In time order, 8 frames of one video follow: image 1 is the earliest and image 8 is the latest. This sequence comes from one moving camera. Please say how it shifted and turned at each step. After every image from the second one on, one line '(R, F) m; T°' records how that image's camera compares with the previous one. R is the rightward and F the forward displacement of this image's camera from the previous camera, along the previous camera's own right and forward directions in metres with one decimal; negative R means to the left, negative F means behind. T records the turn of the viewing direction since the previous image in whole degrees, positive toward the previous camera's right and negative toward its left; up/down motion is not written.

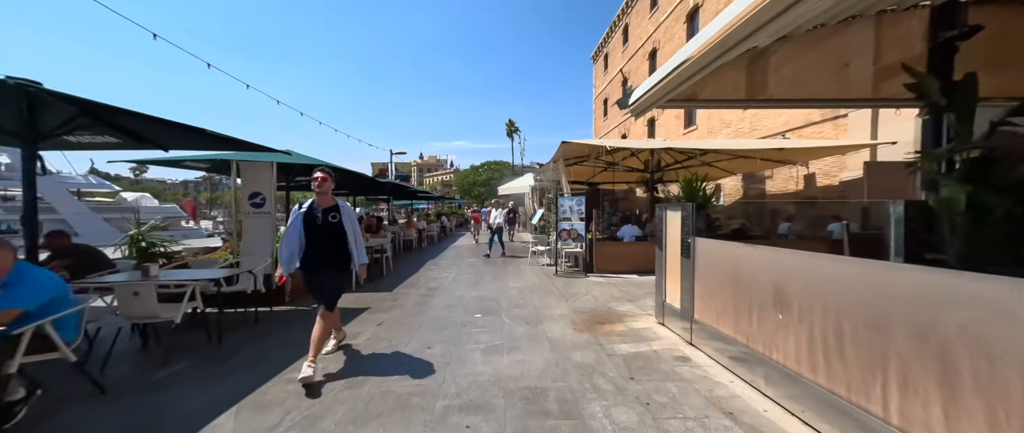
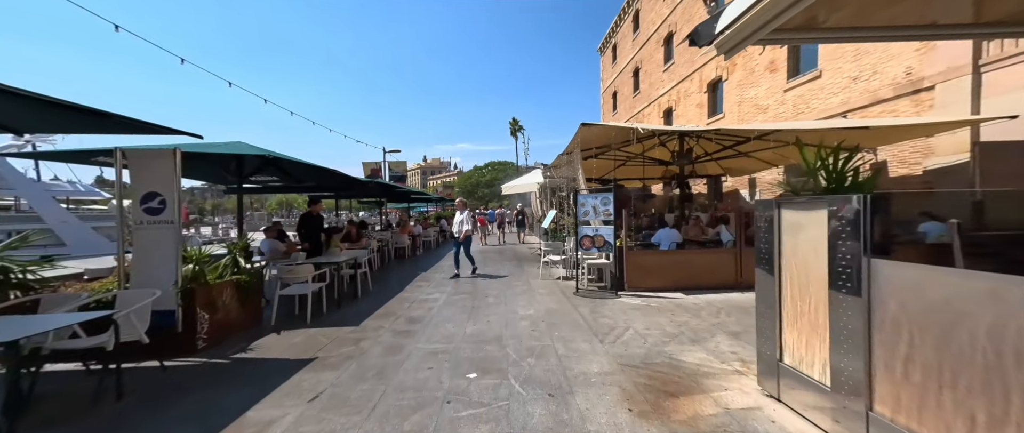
(-0.1, +1.9) m; -1°
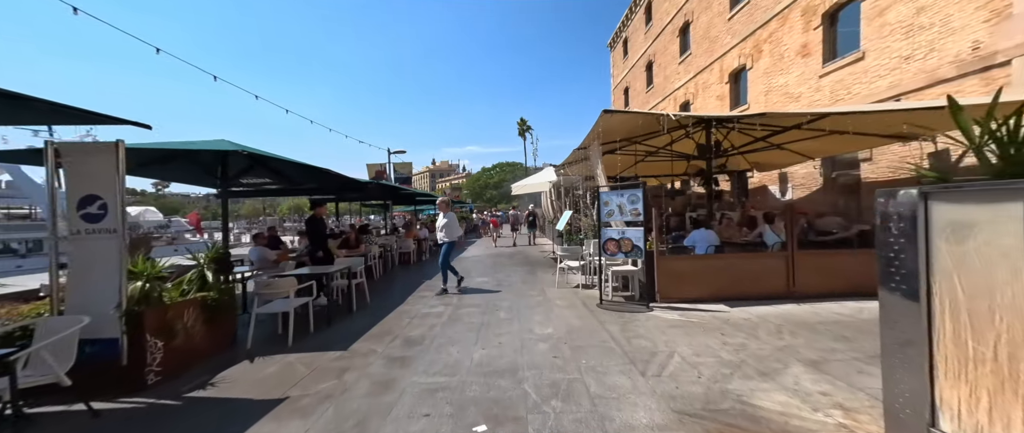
(-0.1, +0.9) m; -1°
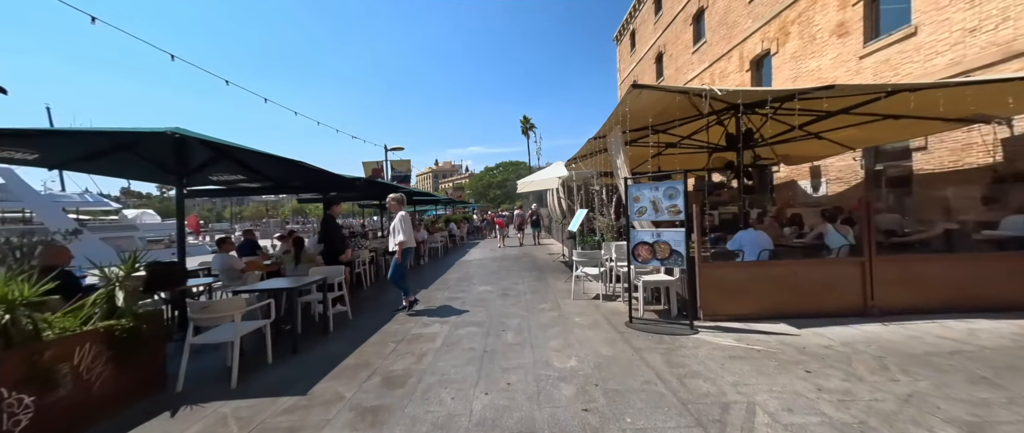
(-0.1, +1.1) m; 0°
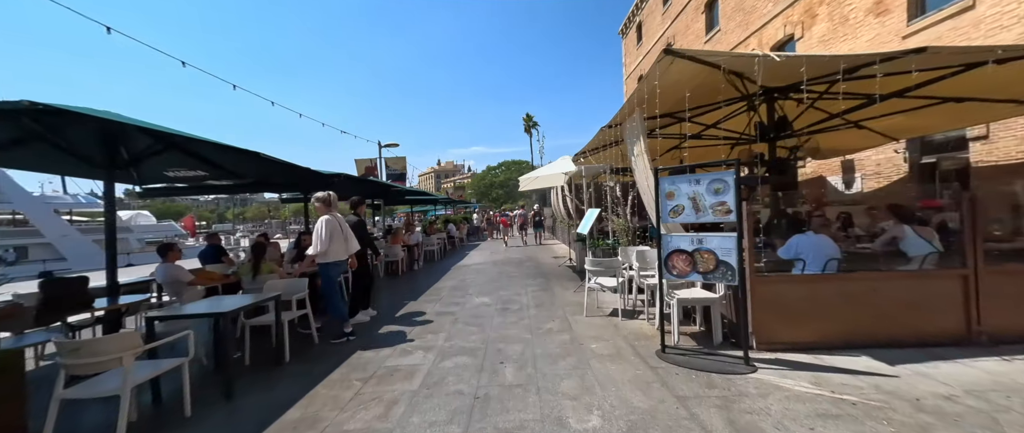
(0.0, +1.0) m; 0°
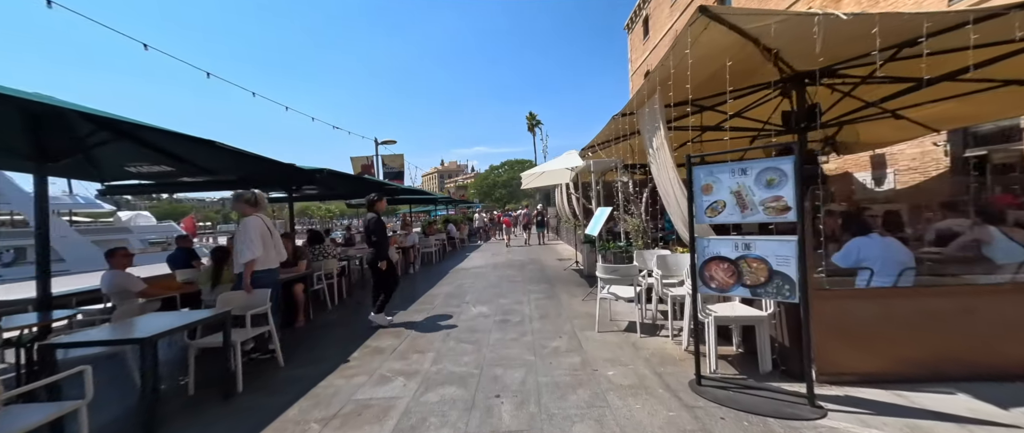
(0.0, +0.7) m; -1°
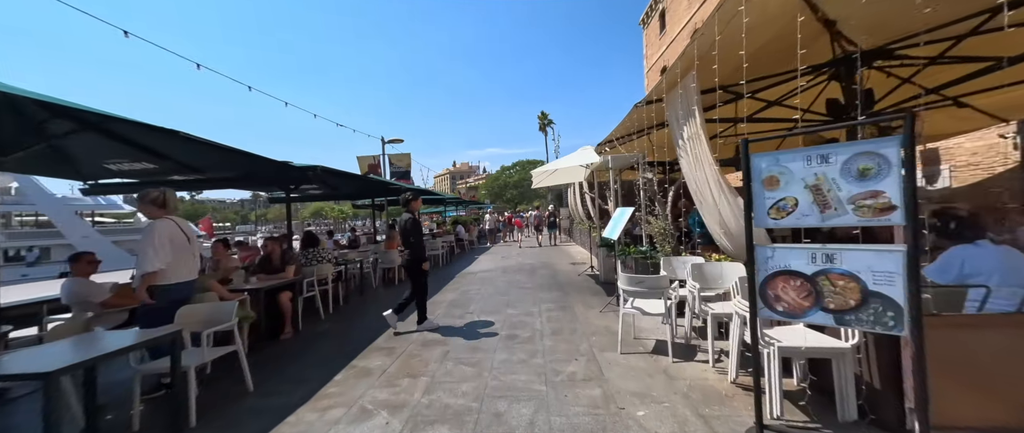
(0.0, +0.7) m; -2°
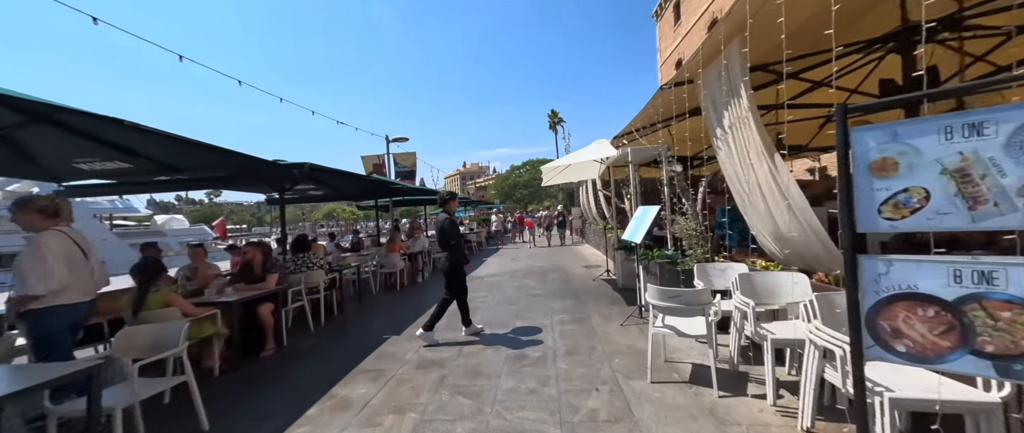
(0.0, +0.7) m; -2°
